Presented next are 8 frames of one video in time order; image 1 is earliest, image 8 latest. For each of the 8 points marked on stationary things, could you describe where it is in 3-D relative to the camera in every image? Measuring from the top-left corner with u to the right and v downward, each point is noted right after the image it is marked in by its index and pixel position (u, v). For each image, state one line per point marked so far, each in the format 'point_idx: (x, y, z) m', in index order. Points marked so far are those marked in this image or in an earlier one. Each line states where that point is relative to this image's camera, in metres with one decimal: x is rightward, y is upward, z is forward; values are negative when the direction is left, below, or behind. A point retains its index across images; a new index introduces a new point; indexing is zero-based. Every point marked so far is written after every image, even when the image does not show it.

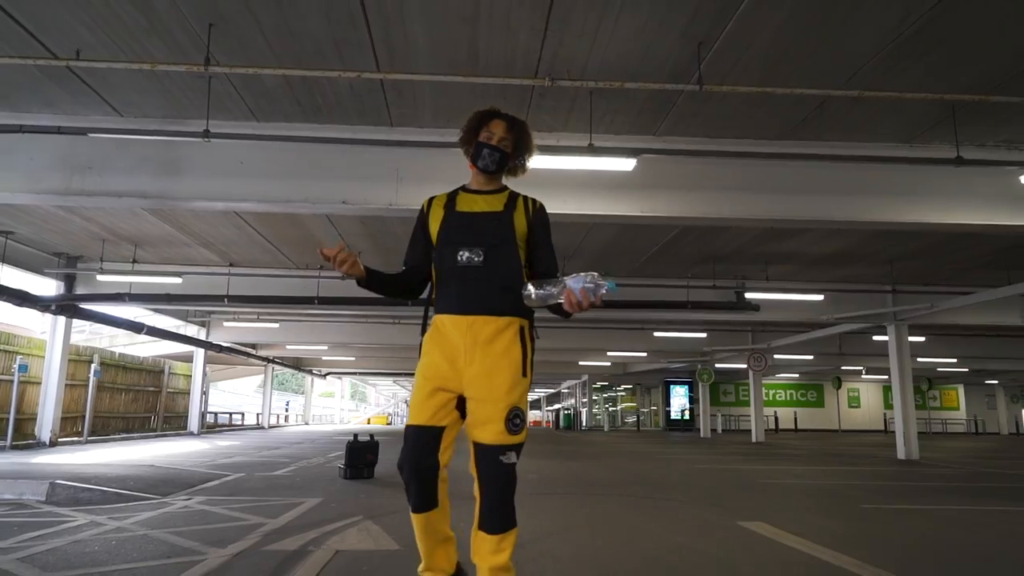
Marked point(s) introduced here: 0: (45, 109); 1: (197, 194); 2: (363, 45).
0: (-4.3, +1.7, +7.0) m
1: (-3.1, +0.9, +7.4) m
2: (-1.1, +1.9, +5.8) m
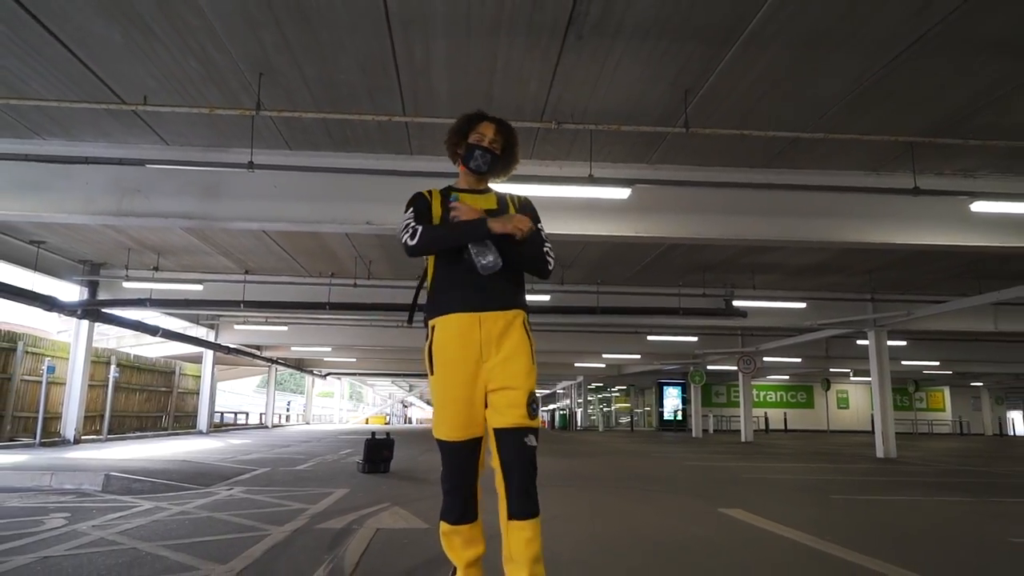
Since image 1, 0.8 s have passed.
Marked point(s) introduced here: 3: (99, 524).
0: (-4.3, +1.5, +7.8) m
1: (-3.0, +0.8, +8.2) m
2: (-1.0, +1.7, +6.6) m
3: (-2.9, -1.6, +5.2) m
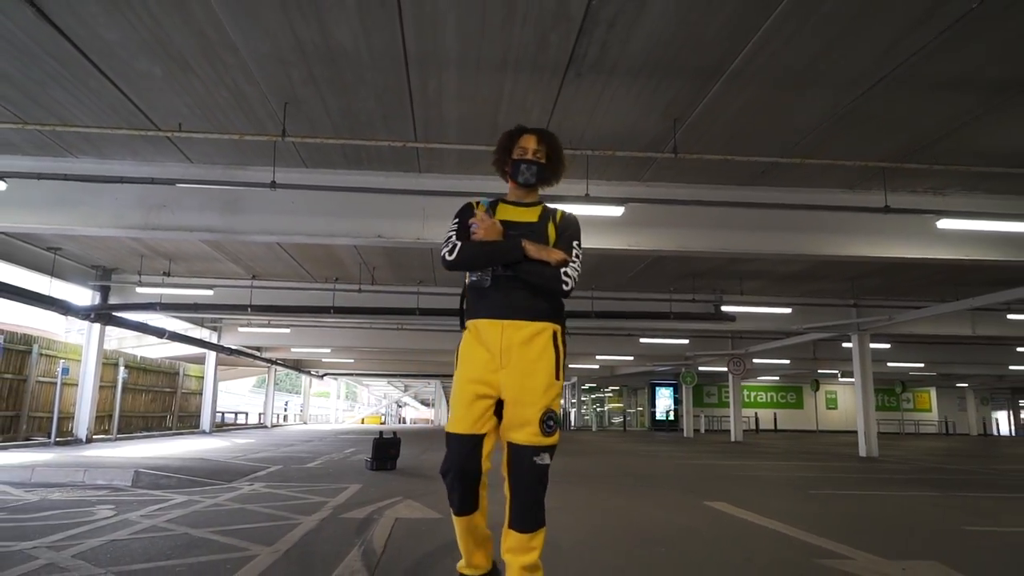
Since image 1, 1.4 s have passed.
0: (-4.2, +1.4, +8.3) m
1: (-3.0, +0.7, +8.8) m
2: (-1.0, +1.6, +7.2) m
3: (-2.8, -1.7, +5.7) m
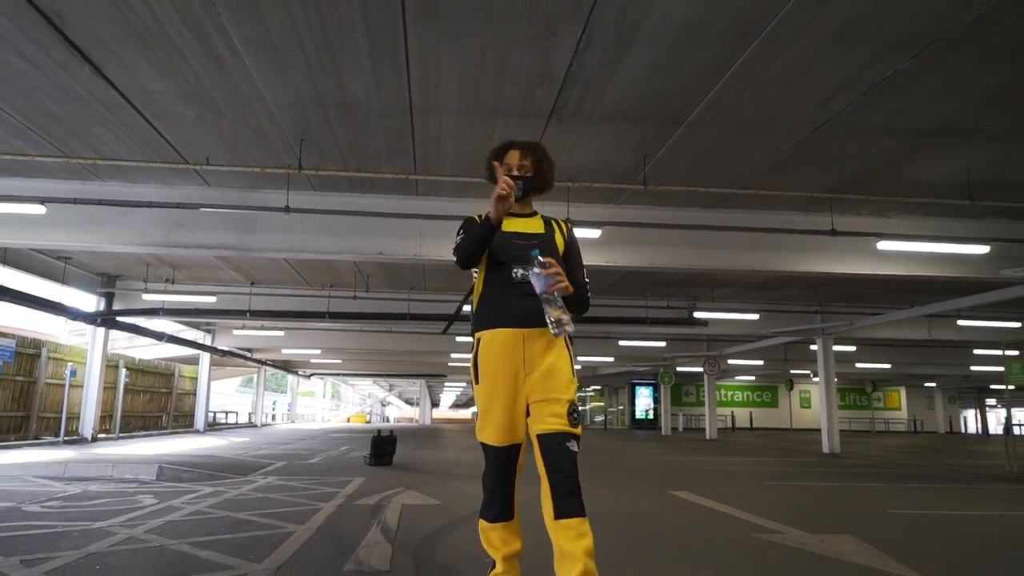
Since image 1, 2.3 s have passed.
0: (-4.4, +1.3, +9.2) m
1: (-3.1, +0.5, +9.7) m
2: (-1.1, +1.5, +8.1) m
3: (-2.9, -1.9, +6.6) m
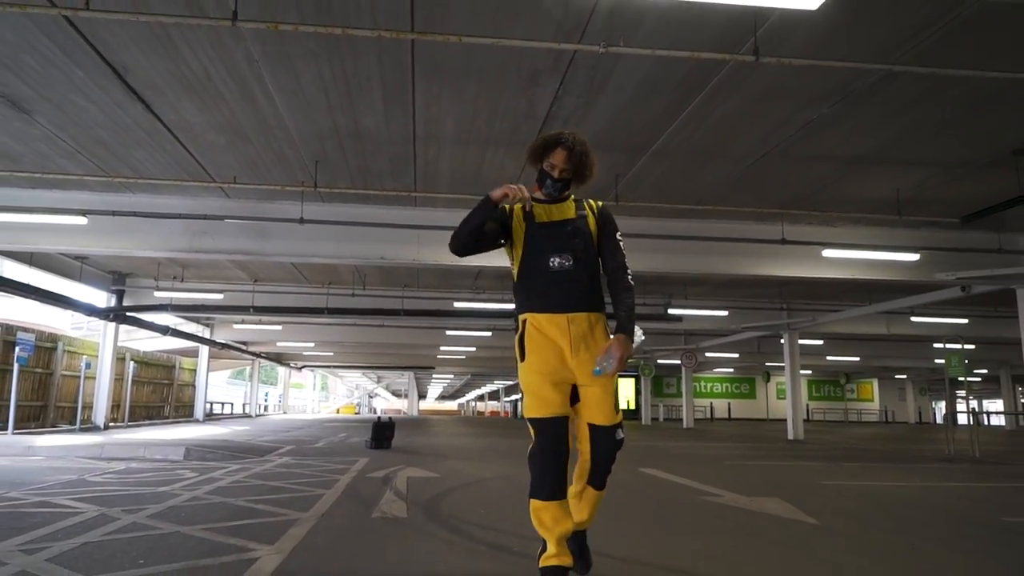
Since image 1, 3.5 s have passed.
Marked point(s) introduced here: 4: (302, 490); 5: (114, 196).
0: (-4.5, +1.3, +10.3) m
1: (-3.3, +0.5, +10.8) m
2: (-1.3, +1.4, +9.3) m
3: (-3.0, -1.9, +7.8) m
4: (-1.9, -1.8, +6.7) m
5: (-5.4, +1.3, +10.2) m
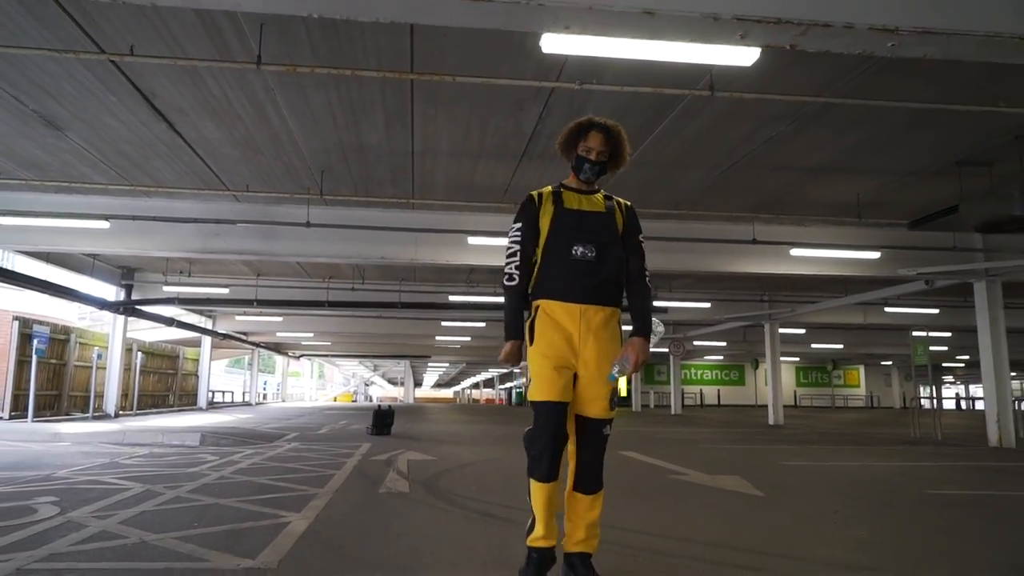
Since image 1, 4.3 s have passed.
0: (-4.7, +1.3, +11.1) m
1: (-3.4, +0.5, +11.6) m
2: (-1.4, +1.4, +10.1) m
3: (-3.2, -2.0, +8.6) m
4: (-2.0, -1.8, +7.5) m
5: (-5.5, +1.3, +10.9) m
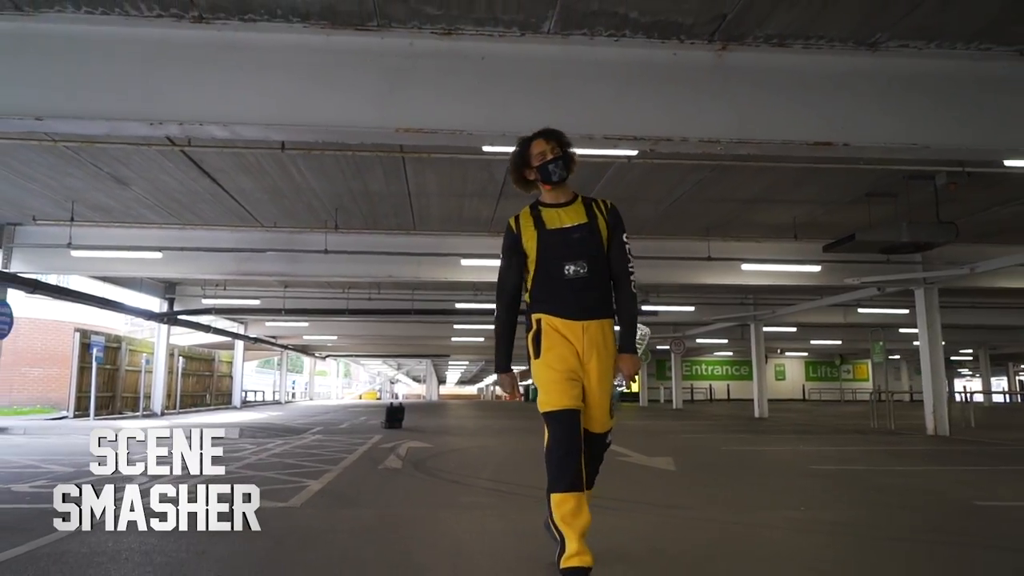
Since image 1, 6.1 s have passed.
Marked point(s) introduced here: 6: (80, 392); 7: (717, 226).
0: (-4.9, +1.0, +13.1) m
1: (-3.7, +0.3, +13.6) m
2: (-1.7, +1.2, +12.0) m
3: (-3.4, -2.3, +10.7) m
4: (-2.3, -2.1, +9.5) m
5: (-5.8, +1.0, +13.0) m
6: (-10.3, -2.5, +17.9) m
7: (+3.4, +1.0, +12.5) m
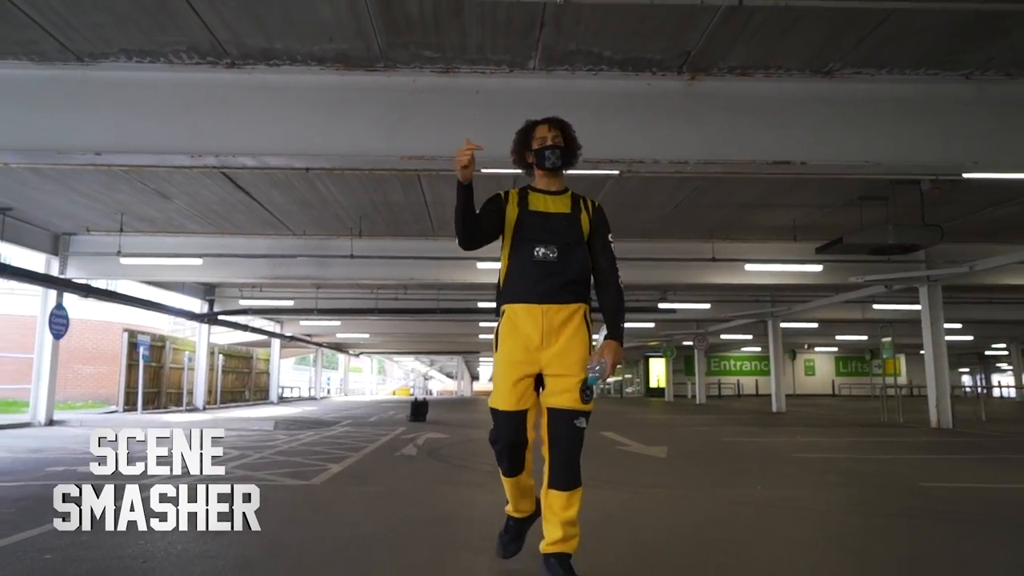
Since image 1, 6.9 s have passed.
0: (-4.6, +0.9, +14.1) m
1: (-3.4, +0.2, +14.6) m
2: (-1.5, +1.1, +12.9) m
3: (-3.3, -2.3, +11.6) m
4: (-2.2, -2.2, +10.4) m
5: (-5.5, +0.9, +14.1) m
6: (-9.8, -2.6, +19.1) m
7: (+3.7, +1.0, +13.2) m
